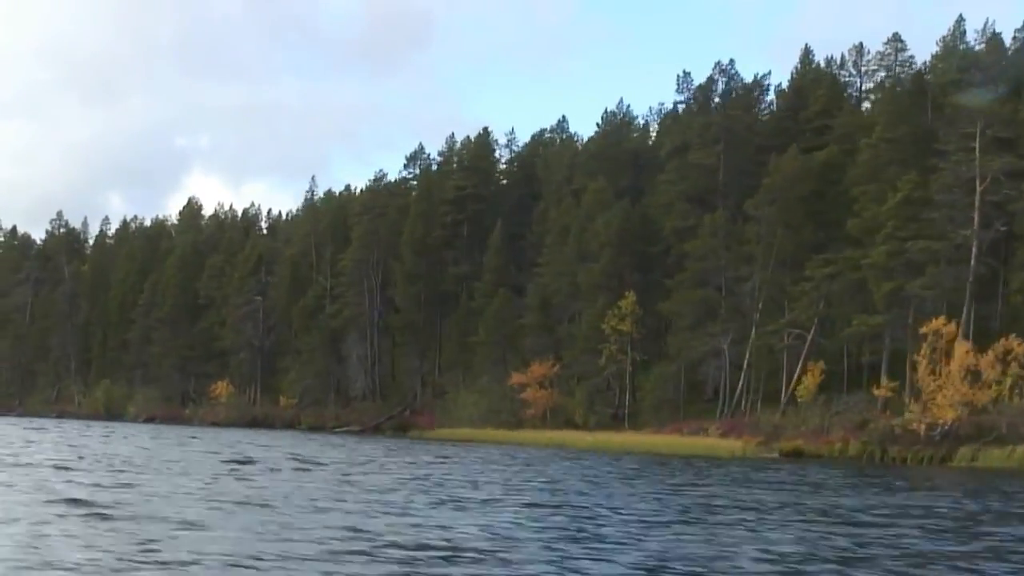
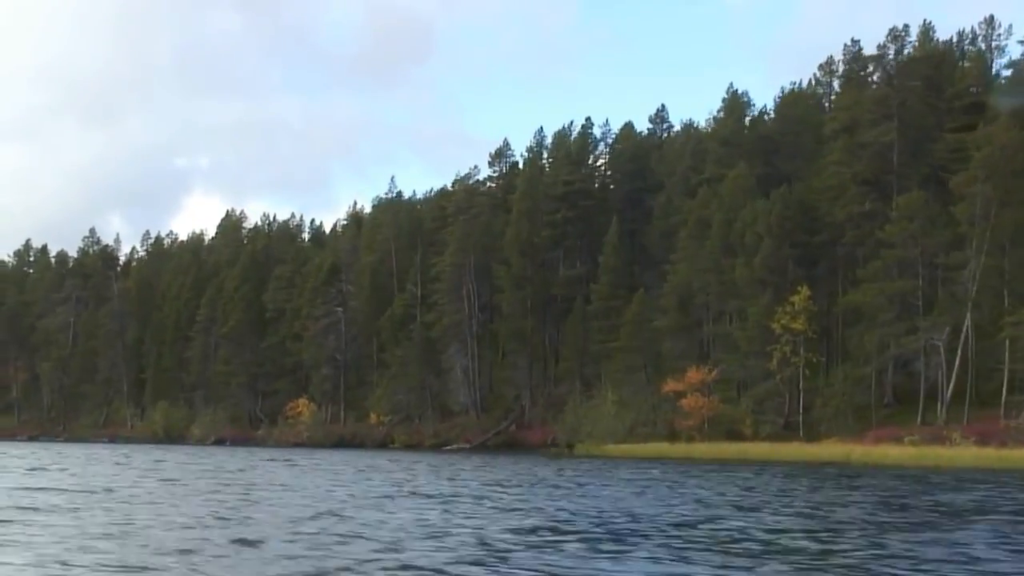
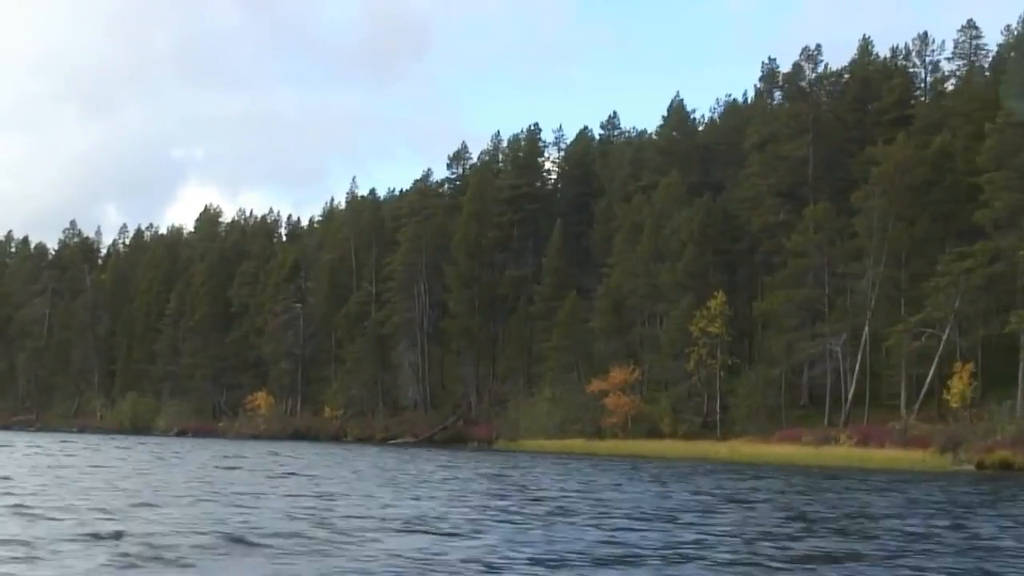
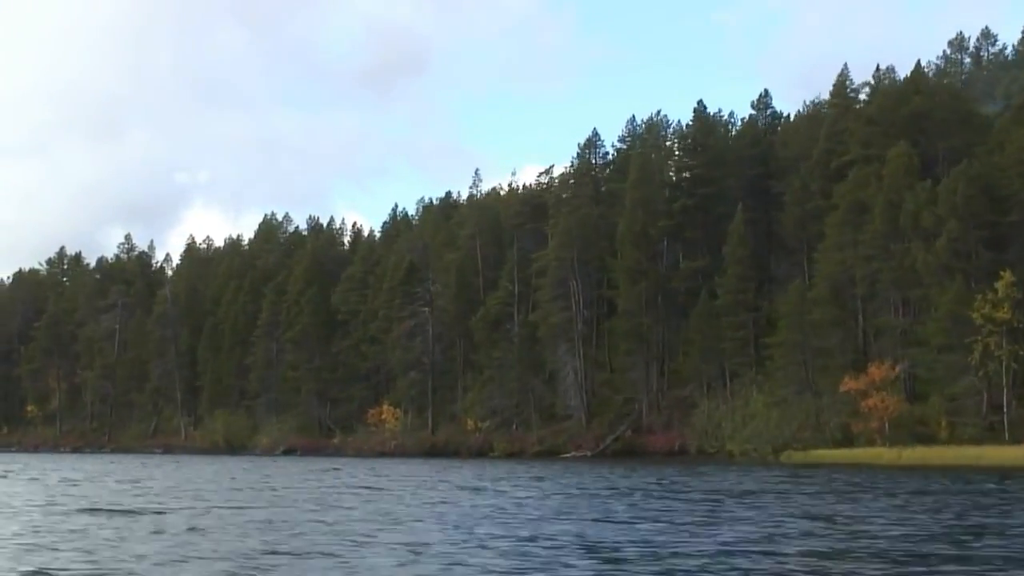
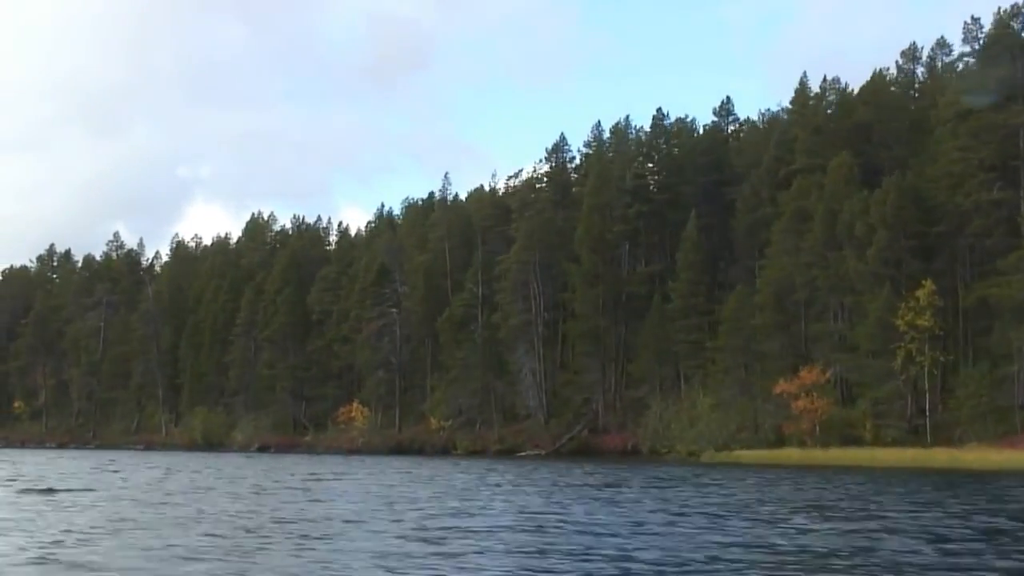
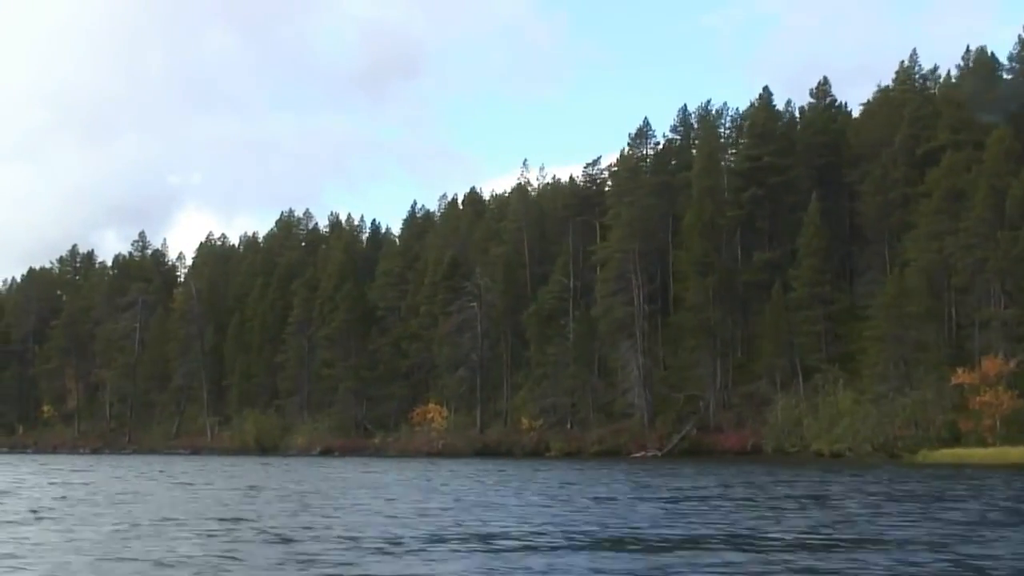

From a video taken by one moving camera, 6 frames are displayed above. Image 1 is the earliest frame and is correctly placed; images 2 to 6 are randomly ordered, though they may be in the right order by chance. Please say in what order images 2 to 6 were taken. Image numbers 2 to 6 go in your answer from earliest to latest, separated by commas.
3, 2, 5, 4, 6
